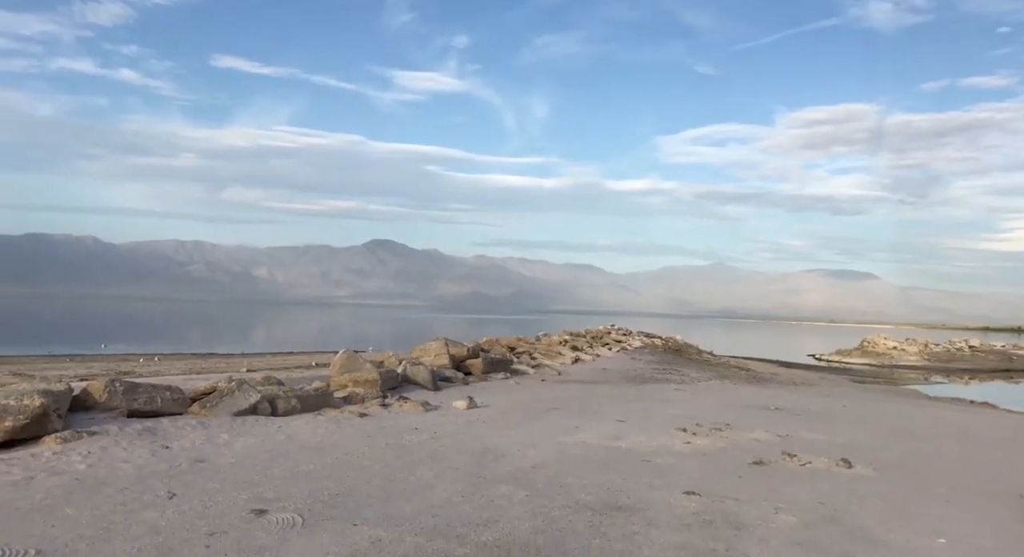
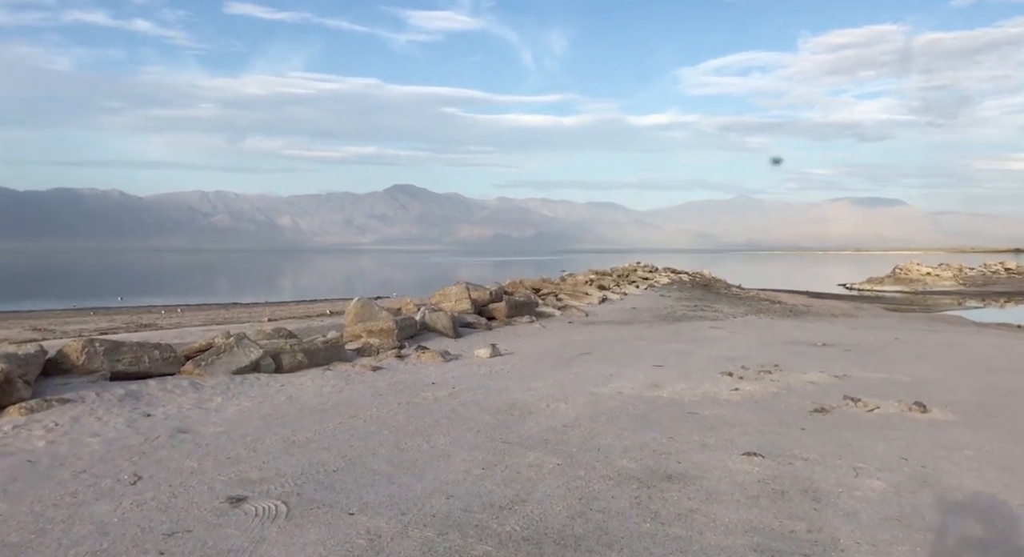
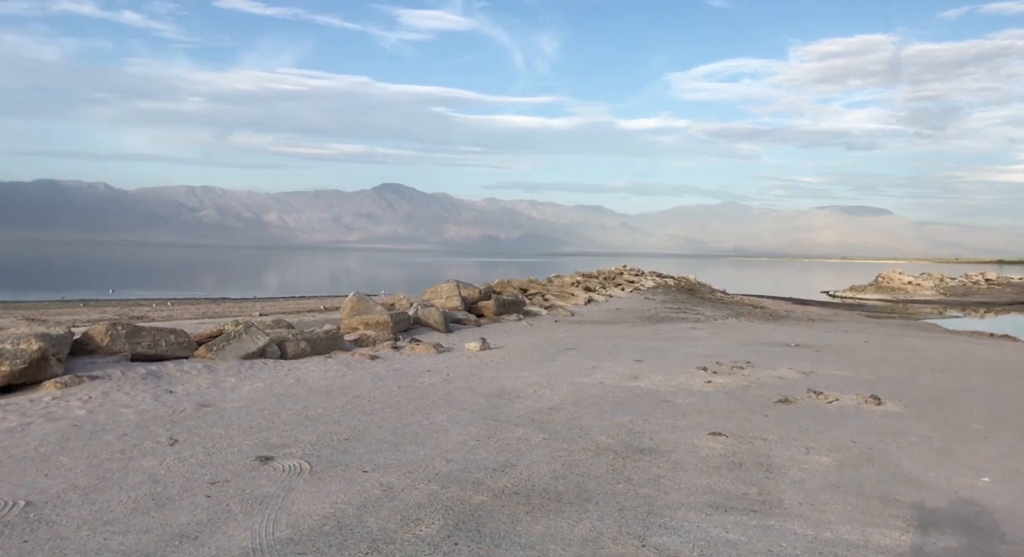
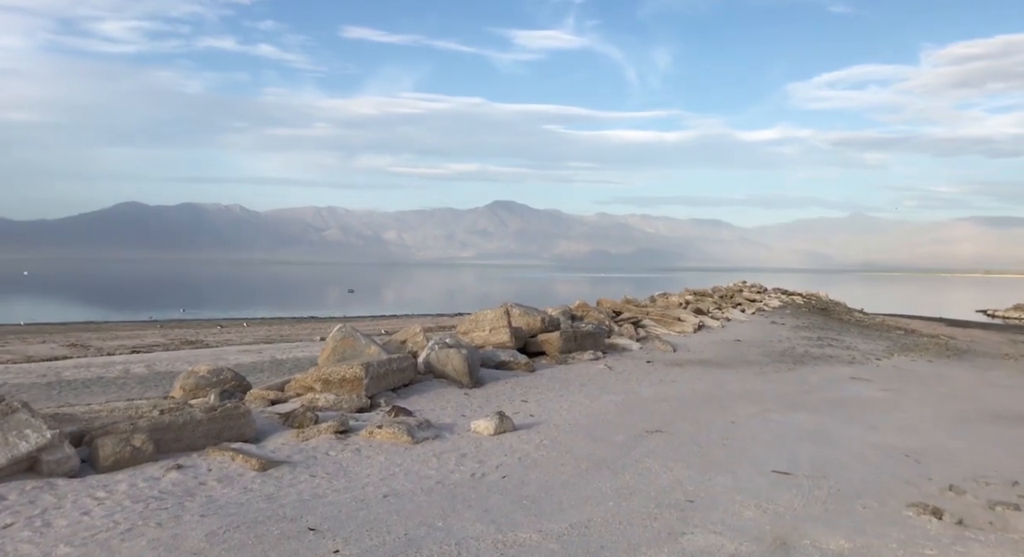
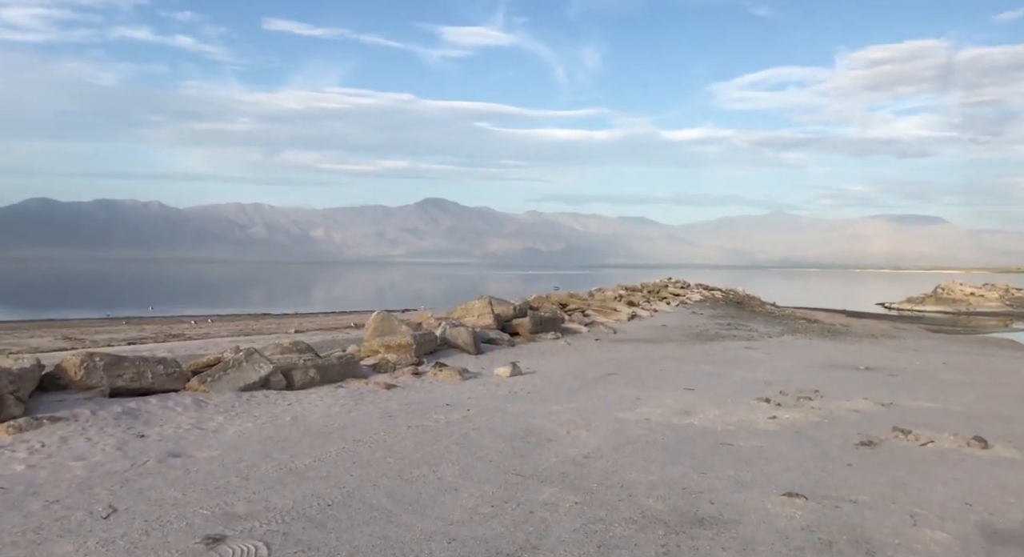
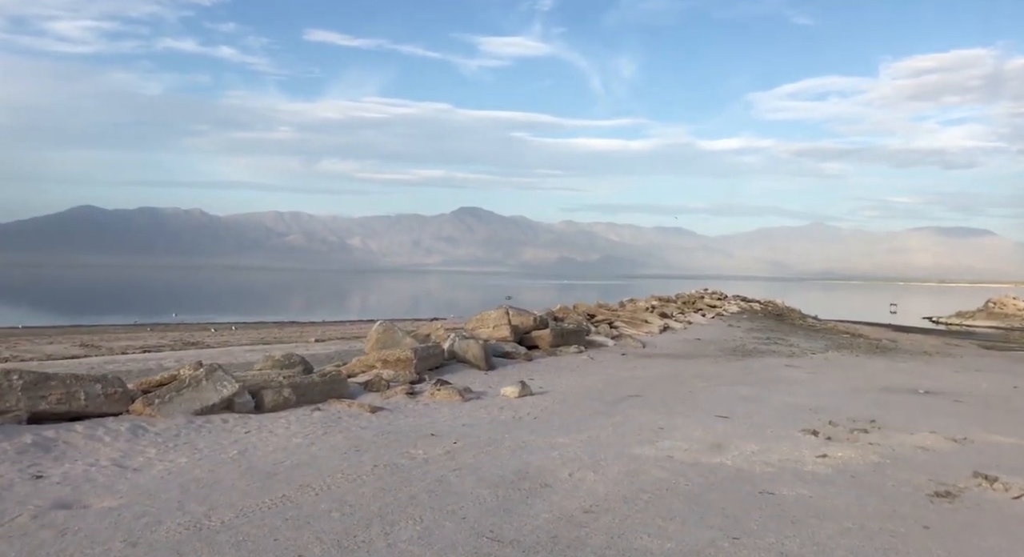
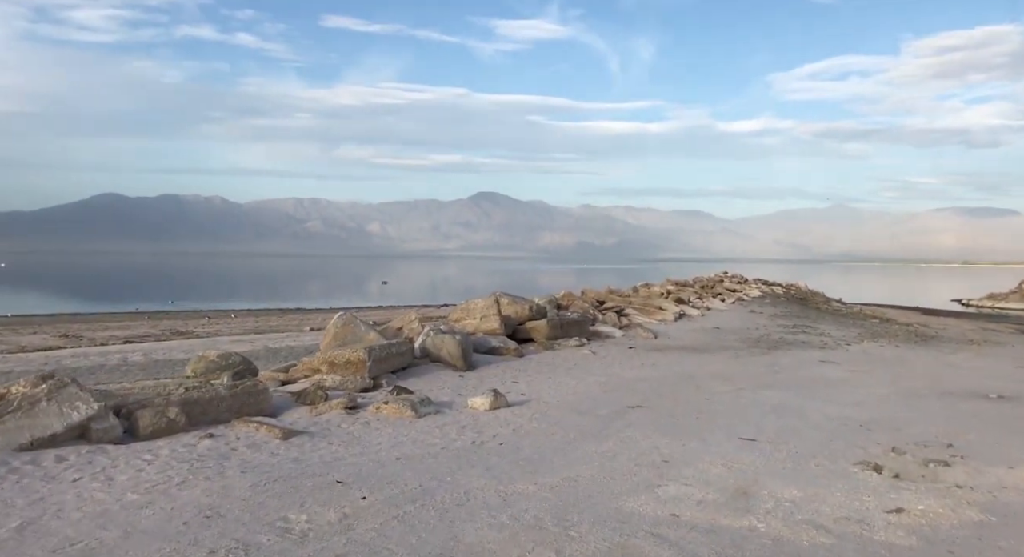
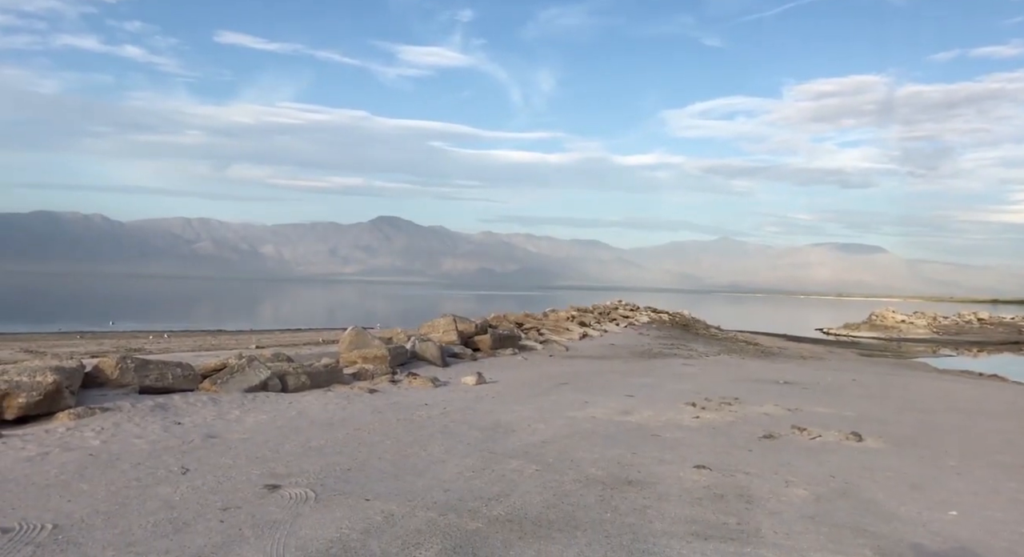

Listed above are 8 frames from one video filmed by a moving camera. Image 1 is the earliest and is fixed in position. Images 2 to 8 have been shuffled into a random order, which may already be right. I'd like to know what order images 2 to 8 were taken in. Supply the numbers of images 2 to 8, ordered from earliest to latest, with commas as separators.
8, 3, 2, 5, 6, 7, 4
